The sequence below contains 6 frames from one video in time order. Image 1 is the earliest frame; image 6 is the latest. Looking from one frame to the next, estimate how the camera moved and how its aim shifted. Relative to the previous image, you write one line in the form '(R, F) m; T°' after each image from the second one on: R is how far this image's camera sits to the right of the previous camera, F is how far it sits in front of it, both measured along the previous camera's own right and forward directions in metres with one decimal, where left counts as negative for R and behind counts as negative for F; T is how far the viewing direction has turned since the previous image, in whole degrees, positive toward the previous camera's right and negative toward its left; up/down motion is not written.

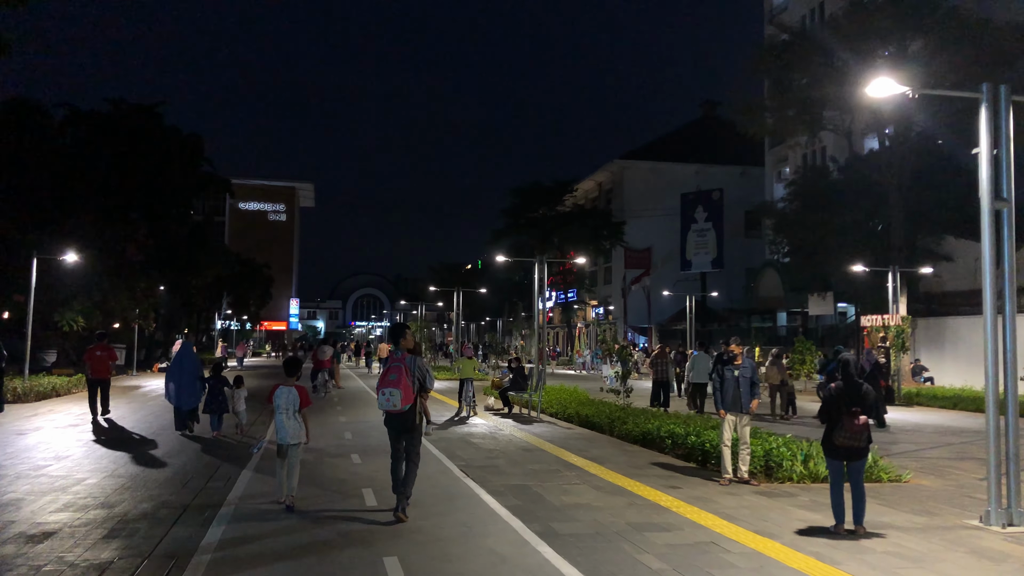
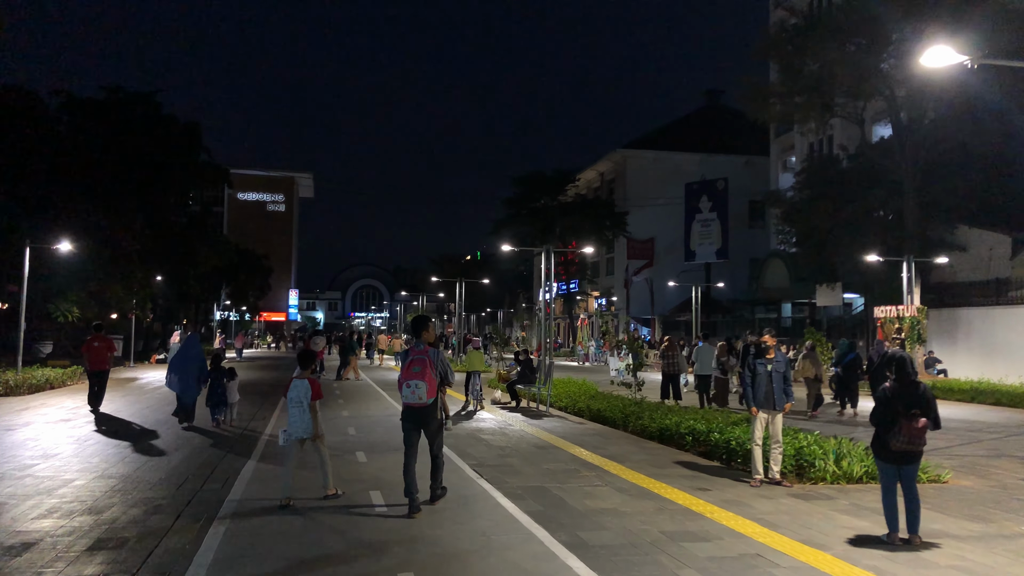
(-0.2, +0.6) m; 0°
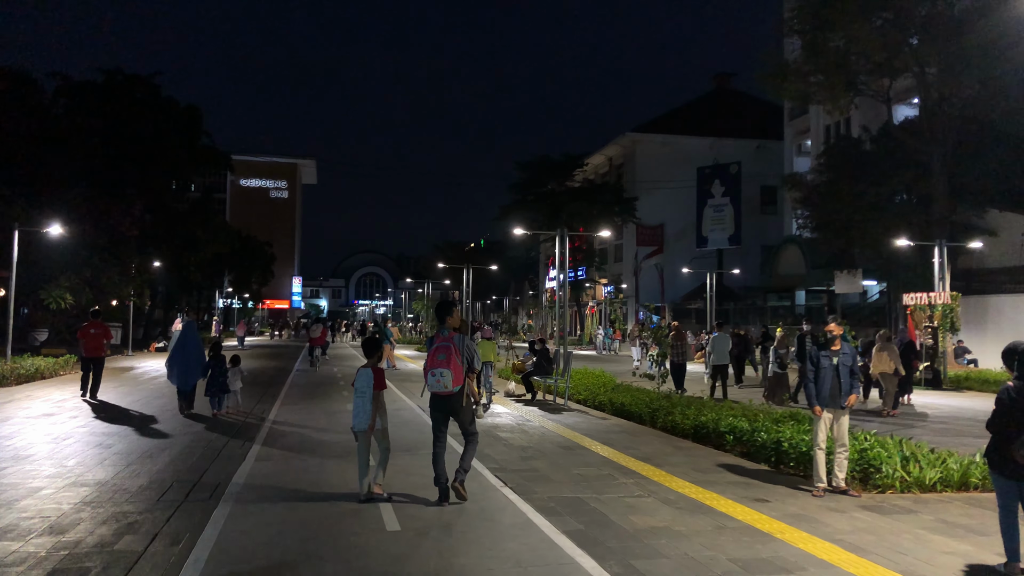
(-0.2, +1.1) m; 0°
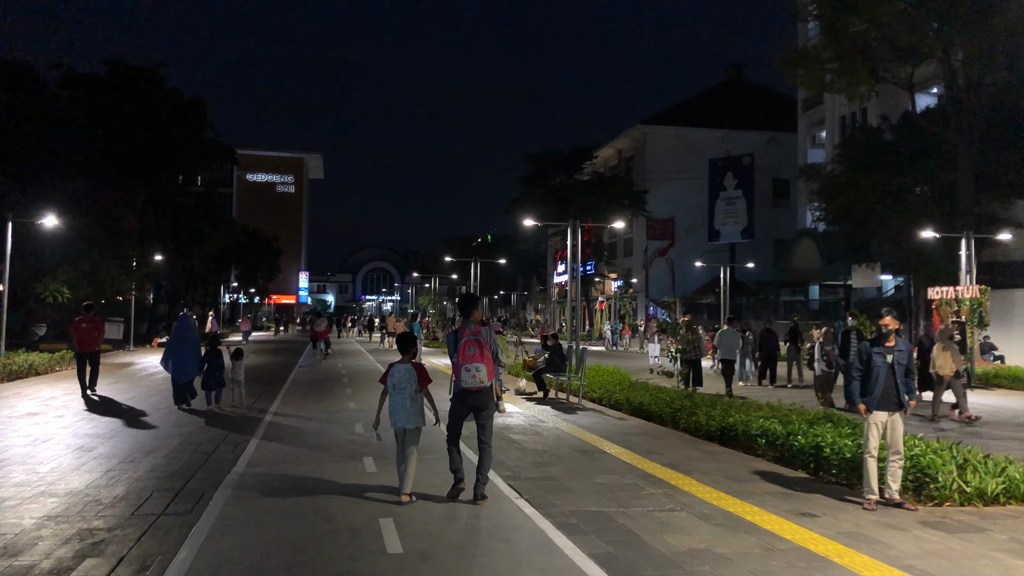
(-0.1, +0.8) m; 0°
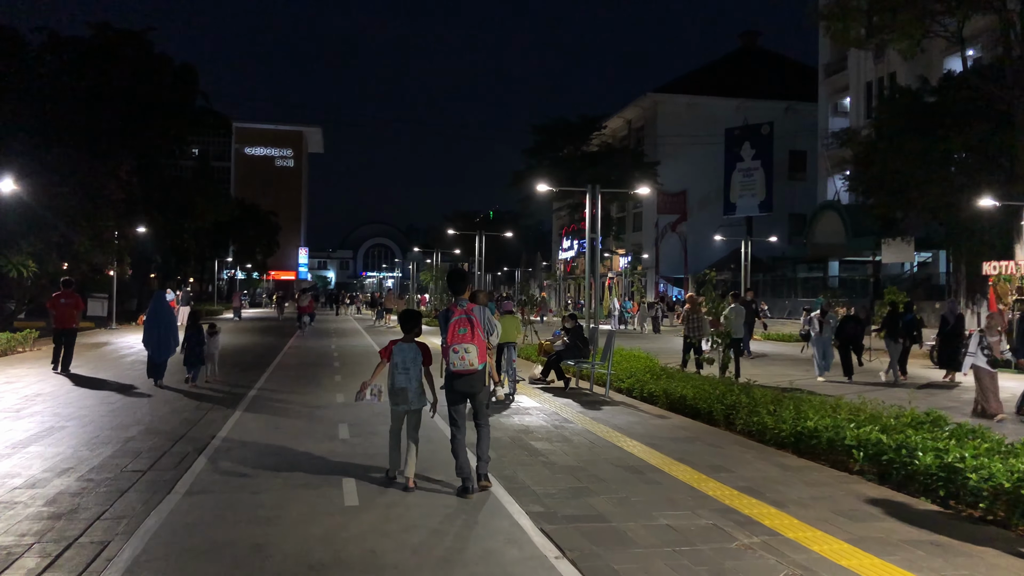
(-0.2, +2.3) m; 0°
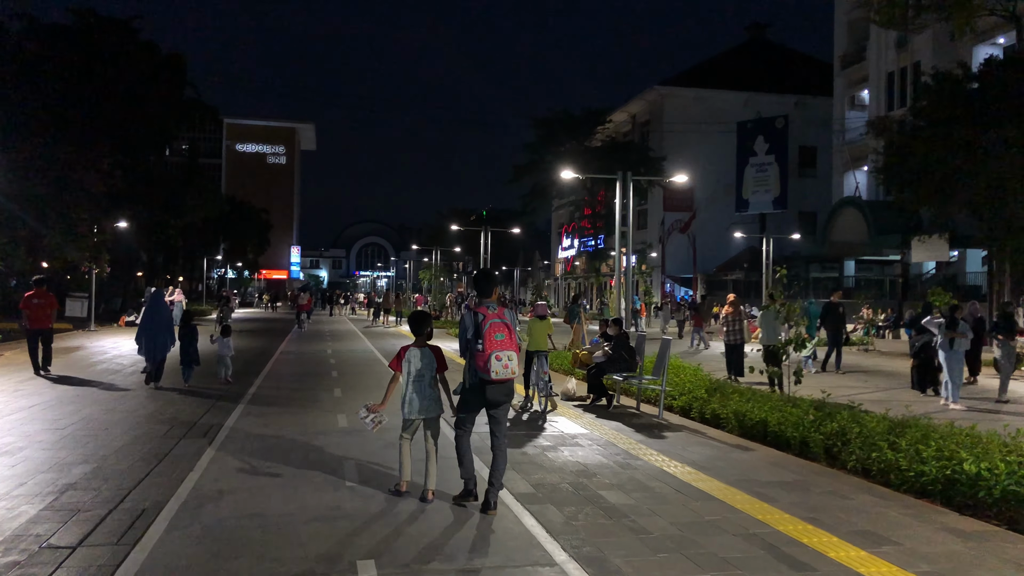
(-0.6, +2.1) m; +1°
